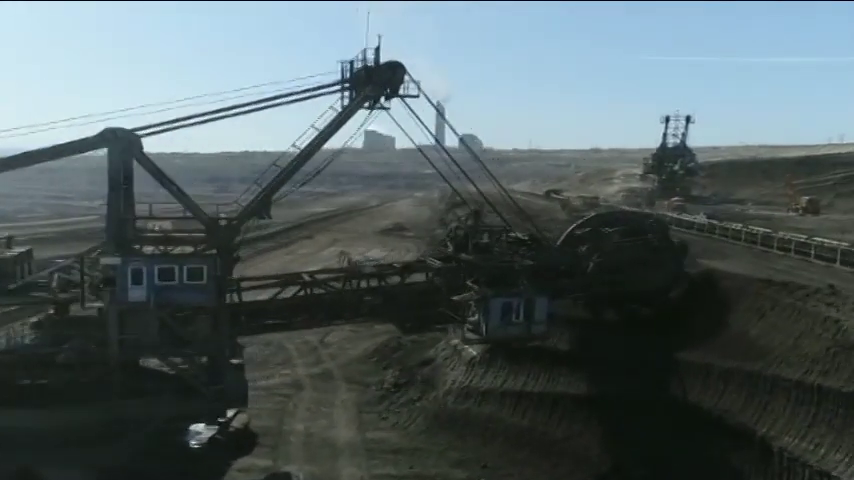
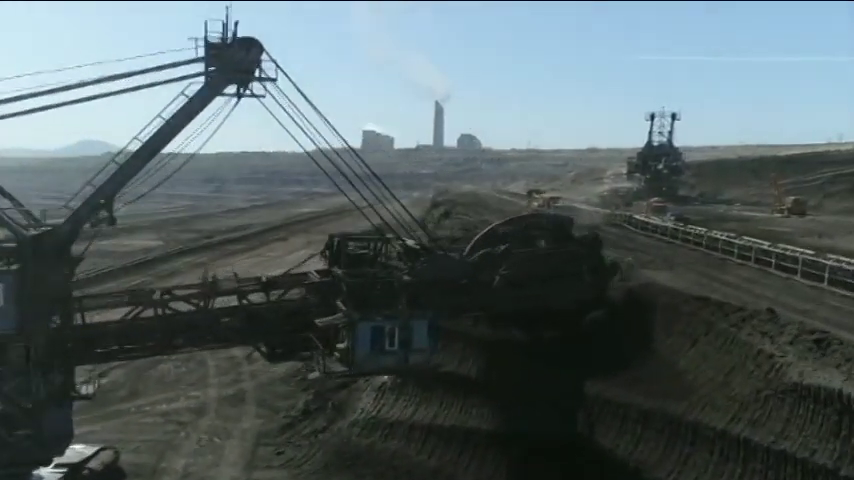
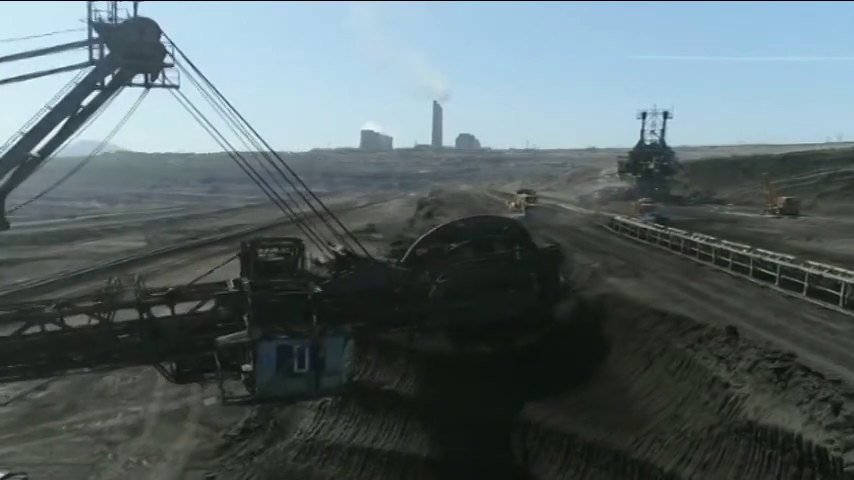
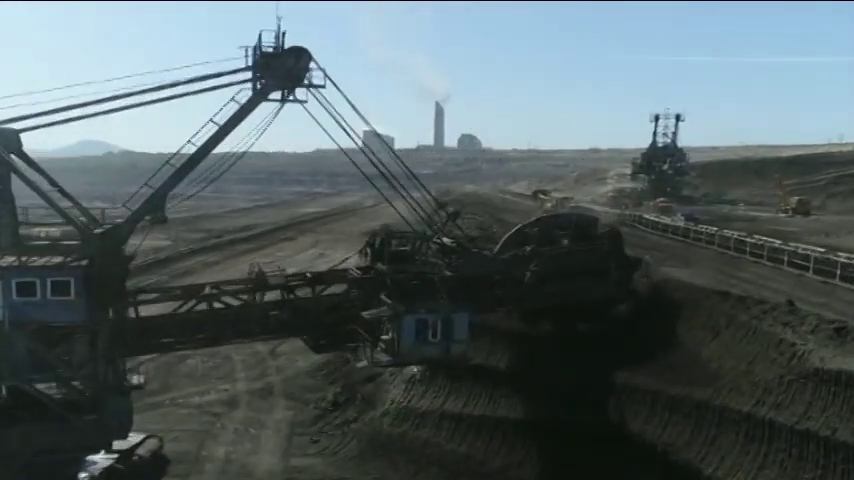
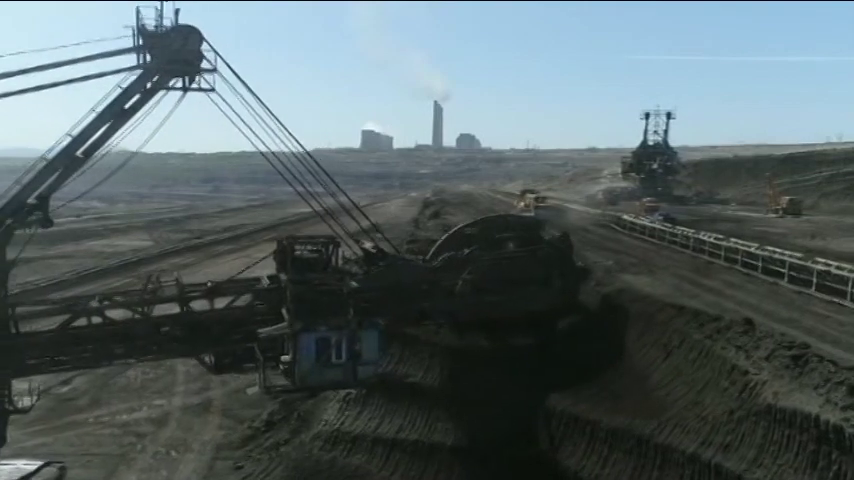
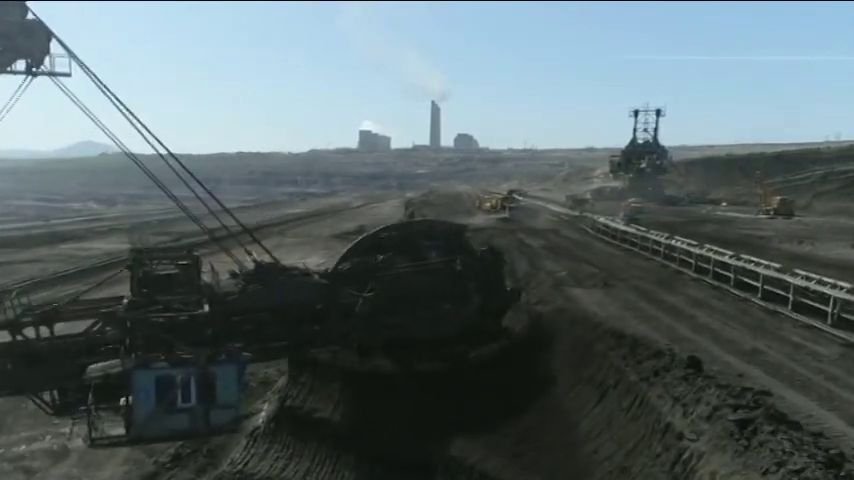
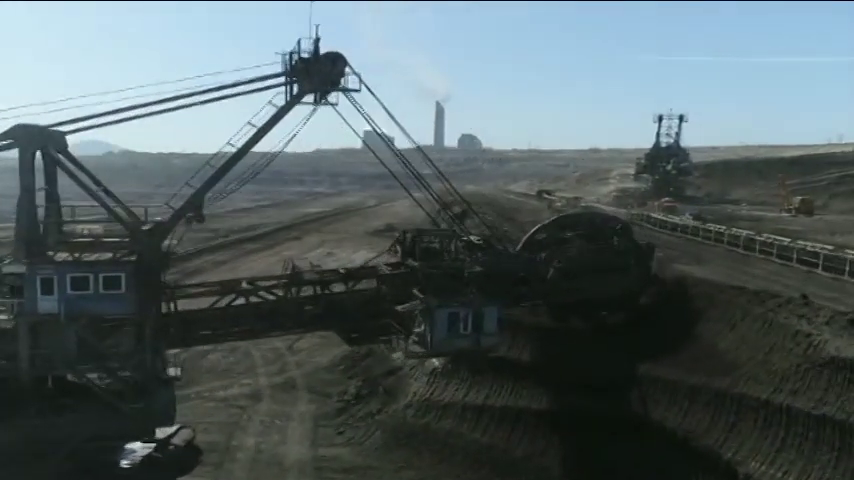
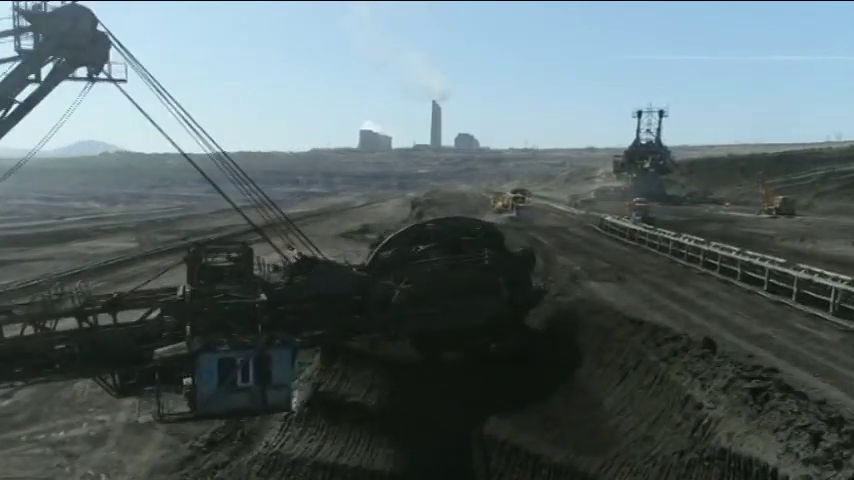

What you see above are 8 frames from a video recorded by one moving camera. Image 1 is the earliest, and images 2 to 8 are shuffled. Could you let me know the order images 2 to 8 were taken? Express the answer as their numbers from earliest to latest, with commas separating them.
7, 4, 2, 5, 3, 8, 6
